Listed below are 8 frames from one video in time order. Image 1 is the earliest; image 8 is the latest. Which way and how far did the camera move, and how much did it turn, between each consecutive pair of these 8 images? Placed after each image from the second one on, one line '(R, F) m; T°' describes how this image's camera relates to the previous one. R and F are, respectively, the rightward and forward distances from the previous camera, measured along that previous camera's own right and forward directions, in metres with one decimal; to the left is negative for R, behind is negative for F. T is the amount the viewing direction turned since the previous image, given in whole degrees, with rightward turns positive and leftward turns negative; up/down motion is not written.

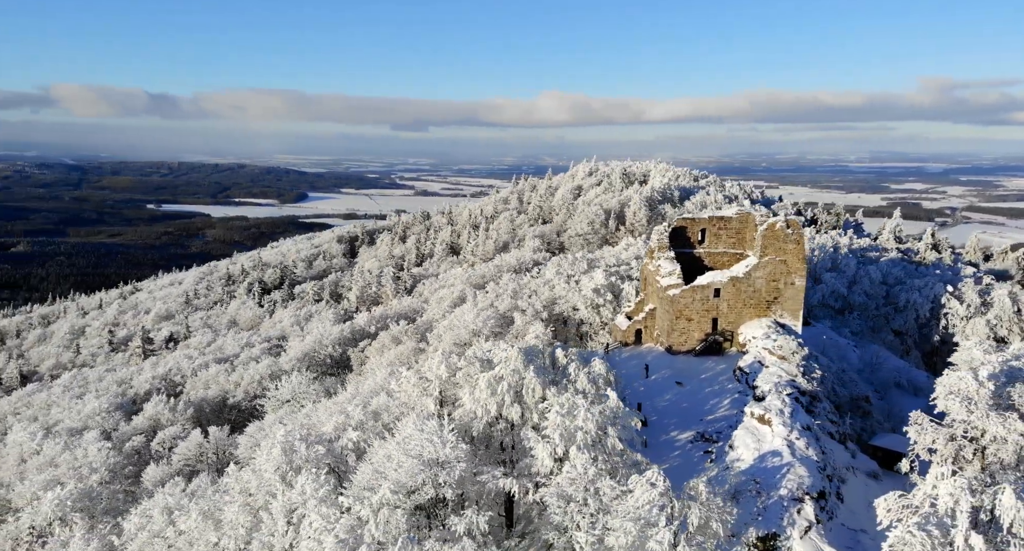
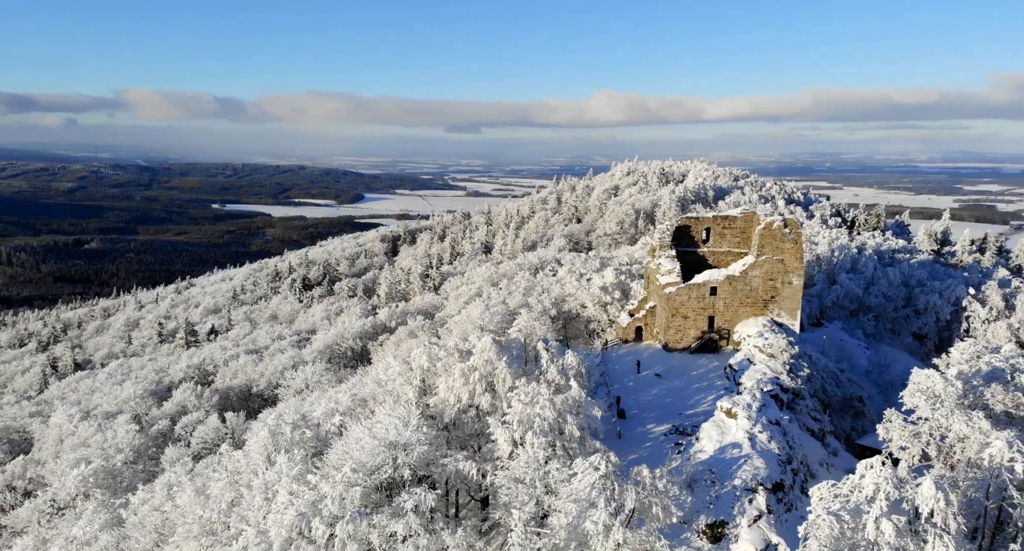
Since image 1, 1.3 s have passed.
(+2.5, -0.9) m; -4°
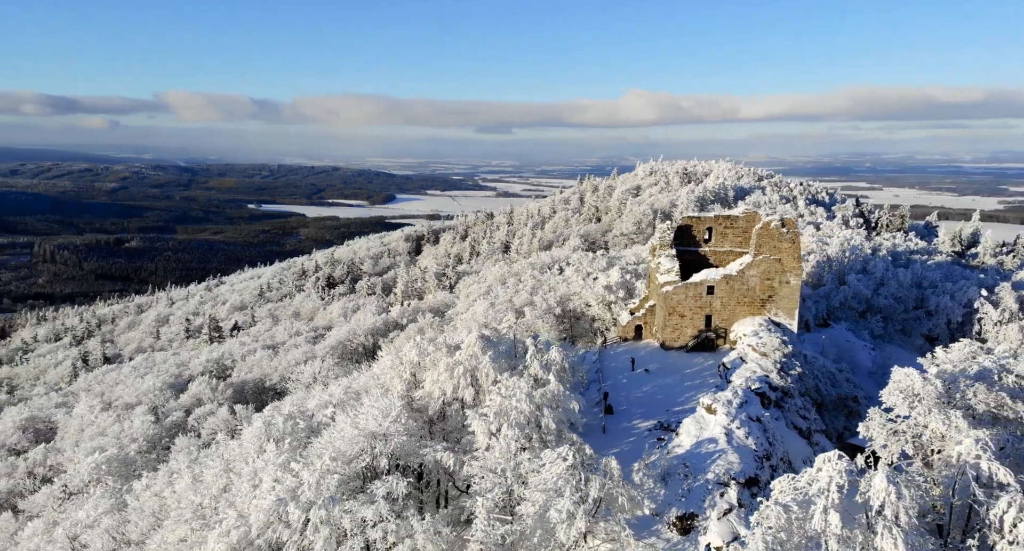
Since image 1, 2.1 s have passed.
(+1.5, -0.5) m; -3°
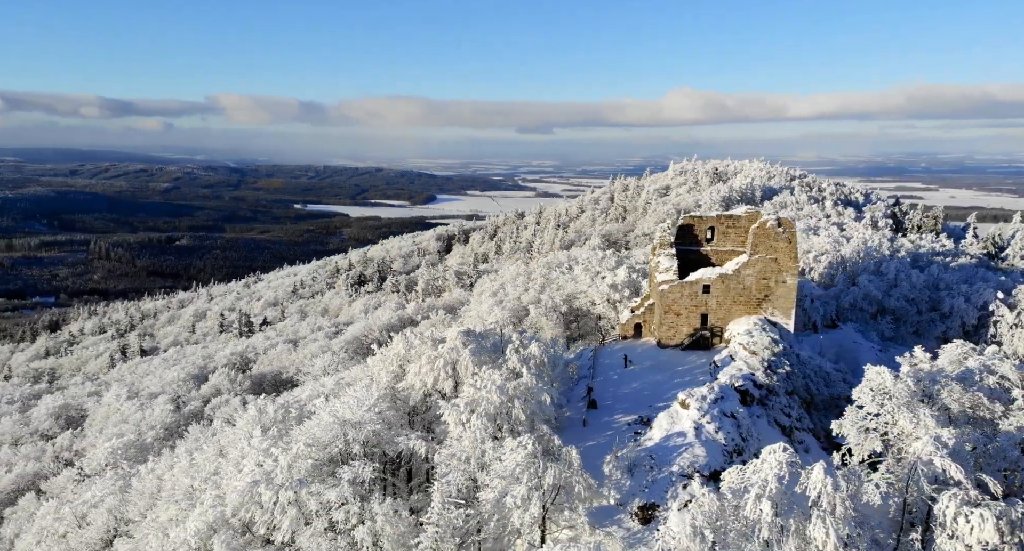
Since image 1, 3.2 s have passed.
(+2.1, -0.7) m; -3°
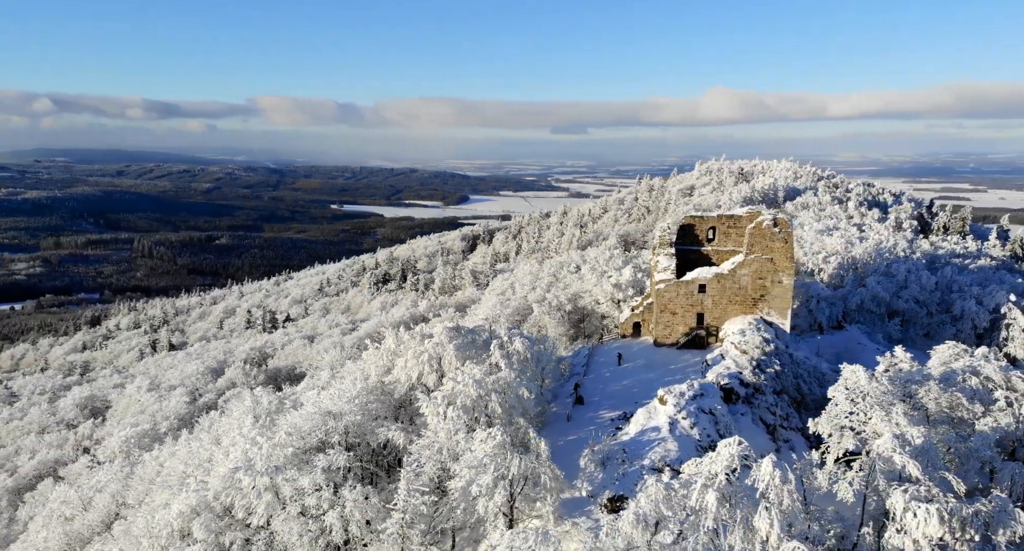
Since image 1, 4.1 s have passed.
(+1.7, -0.5) m; -3°
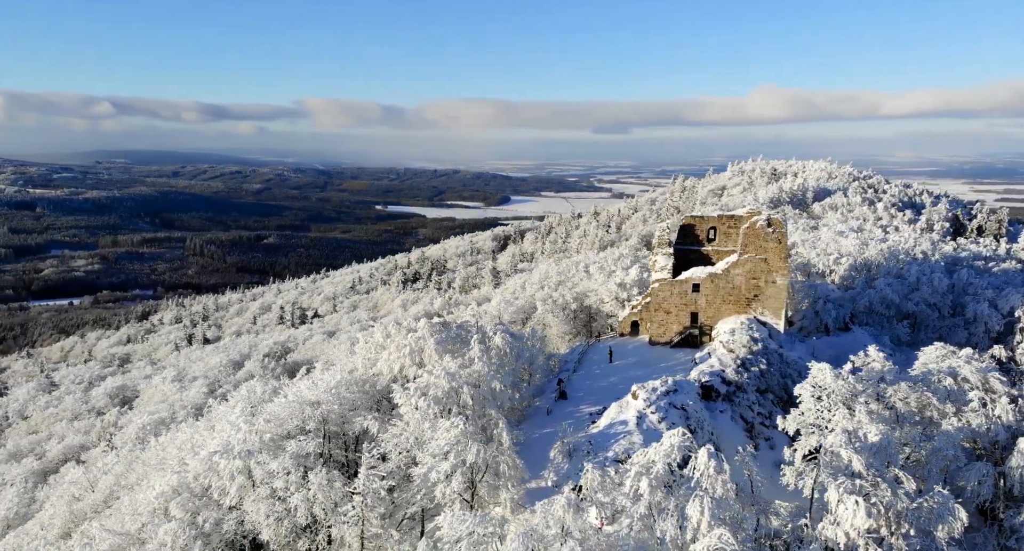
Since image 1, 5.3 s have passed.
(+2.3, -0.7) m; -4°
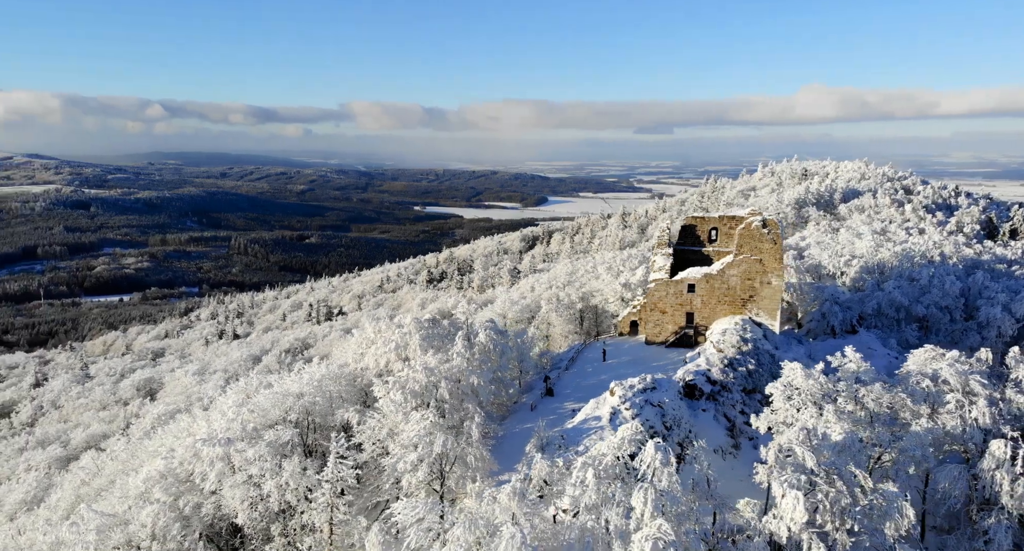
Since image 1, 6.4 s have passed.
(+2.0, -0.5) m; -3°
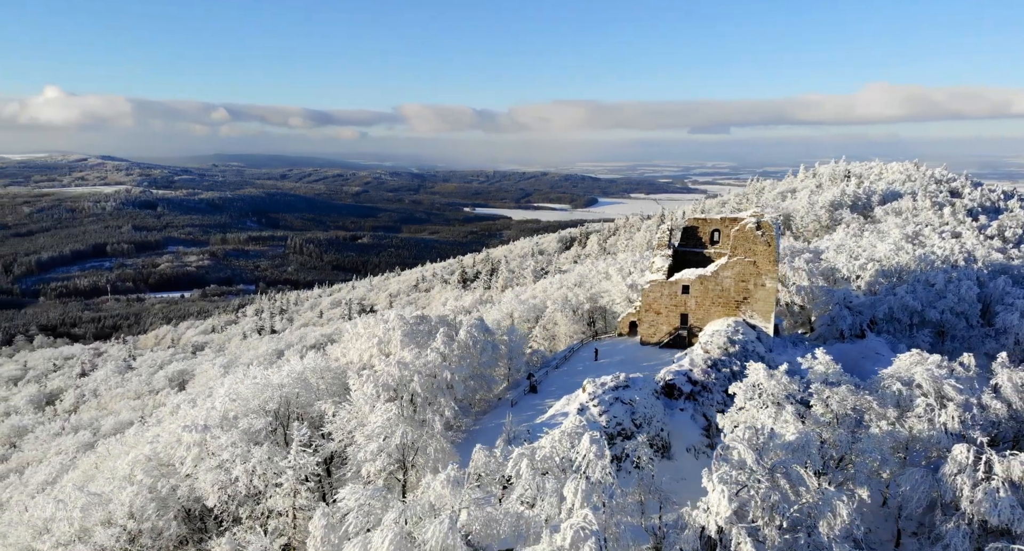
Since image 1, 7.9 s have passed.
(+2.7, -0.5) m; -4°
